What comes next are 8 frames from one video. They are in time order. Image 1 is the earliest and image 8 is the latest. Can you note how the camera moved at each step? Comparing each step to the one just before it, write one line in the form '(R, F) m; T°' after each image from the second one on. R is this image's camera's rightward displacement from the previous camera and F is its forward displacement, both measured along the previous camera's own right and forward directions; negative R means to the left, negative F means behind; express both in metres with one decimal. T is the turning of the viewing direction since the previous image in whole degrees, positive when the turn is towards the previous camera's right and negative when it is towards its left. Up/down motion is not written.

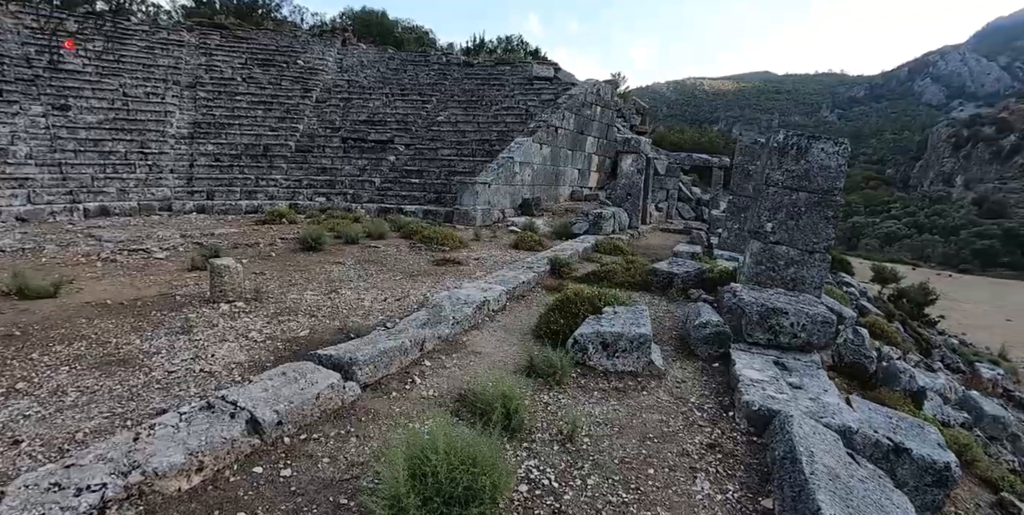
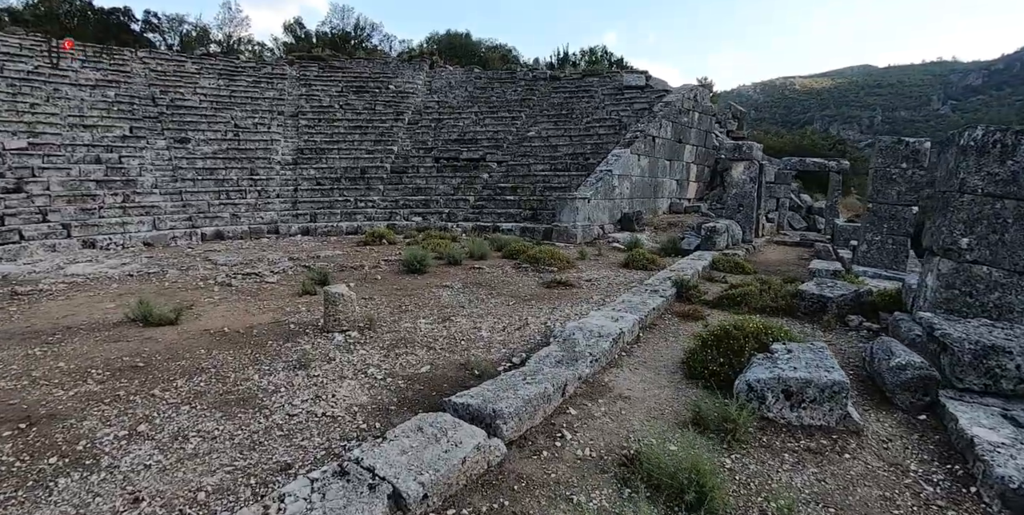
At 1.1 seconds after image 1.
(-0.5, +0.5) m; -8°
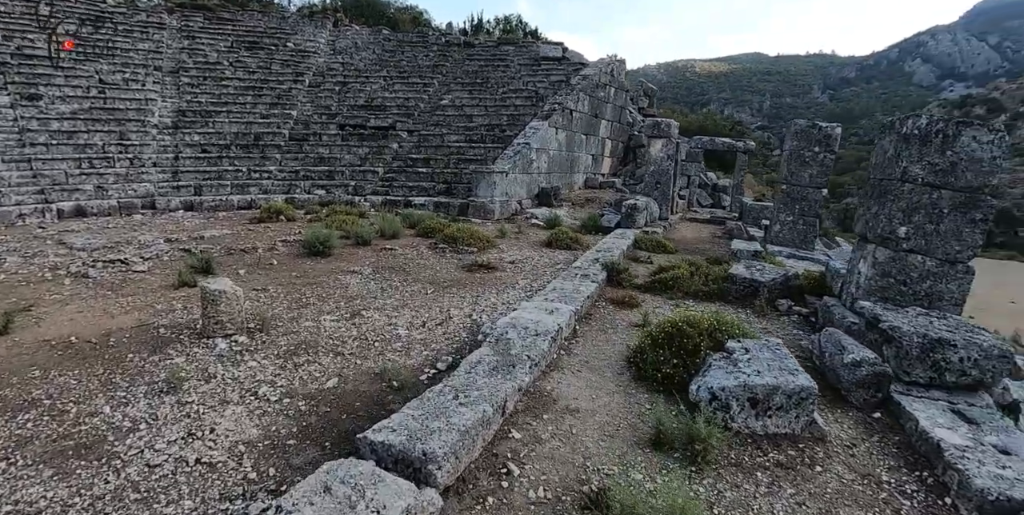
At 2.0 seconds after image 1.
(-0.1, +0.6) m; +10°
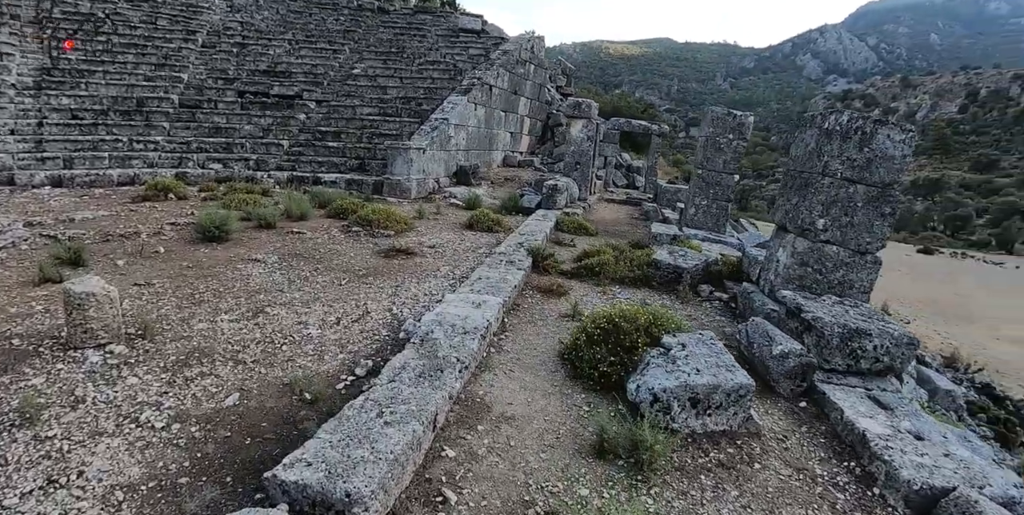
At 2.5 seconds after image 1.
(-0.1, +0.3) m; +9°
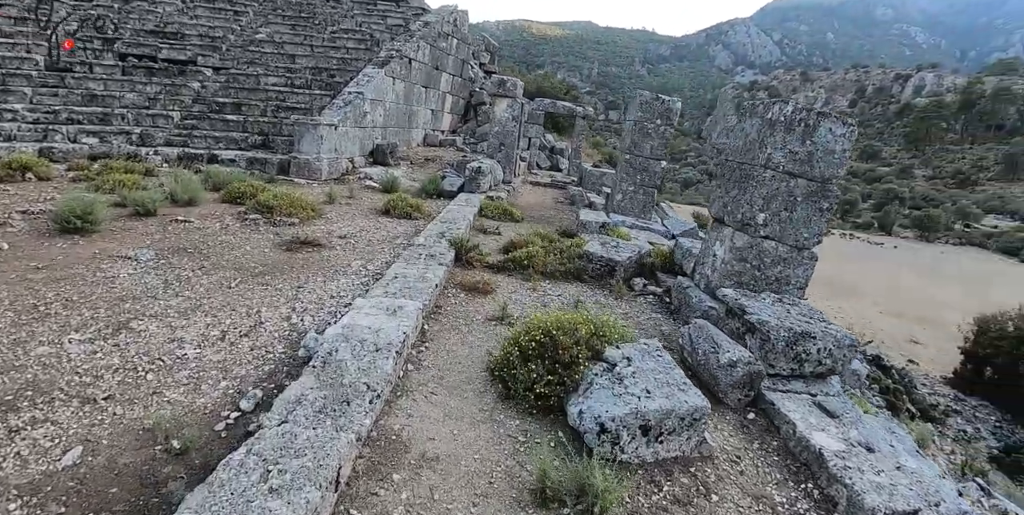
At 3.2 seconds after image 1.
(0.0, +0.5) m; +8°
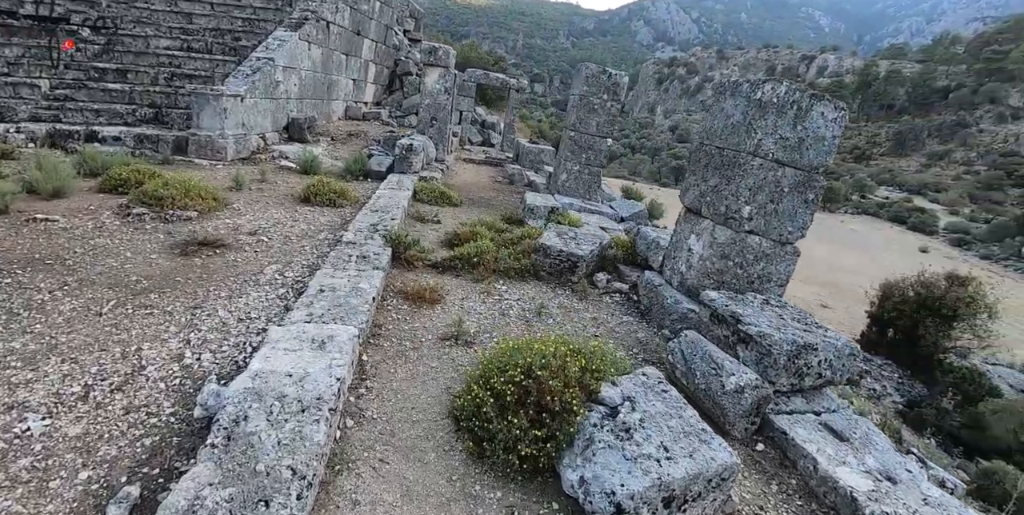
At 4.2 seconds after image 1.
(-0.2, +0.6) m; +8°
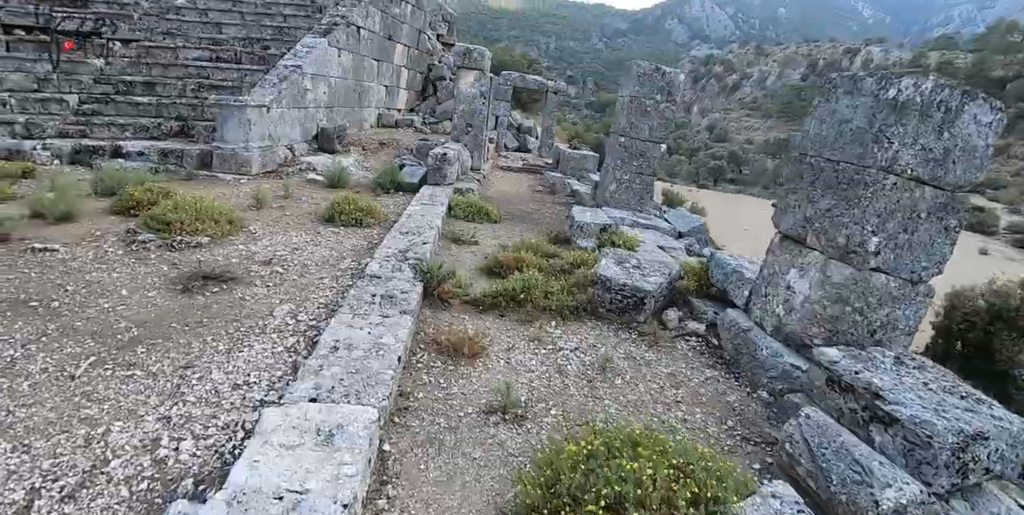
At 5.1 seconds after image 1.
(-0.1, +0.7) m; -4°
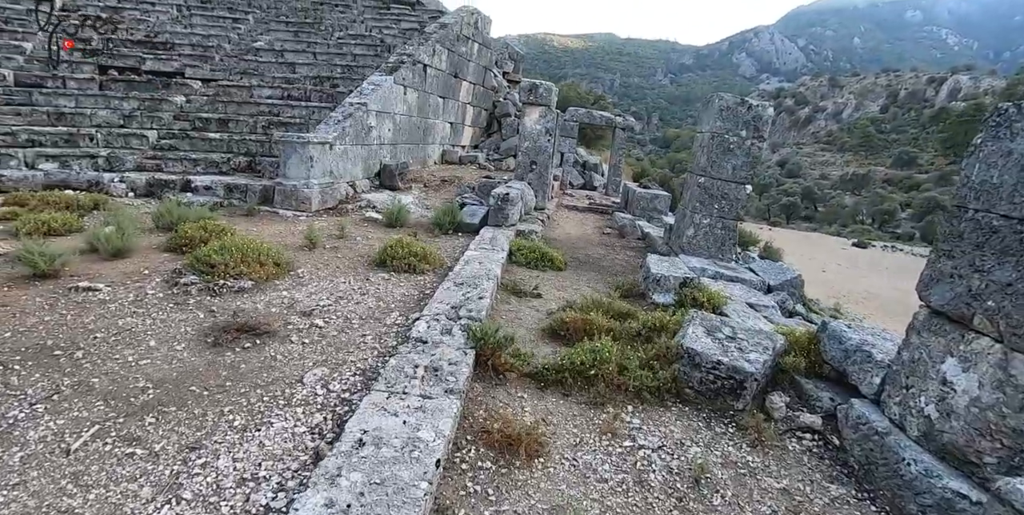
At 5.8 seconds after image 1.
(-0.1, +0.5) m; -7°
